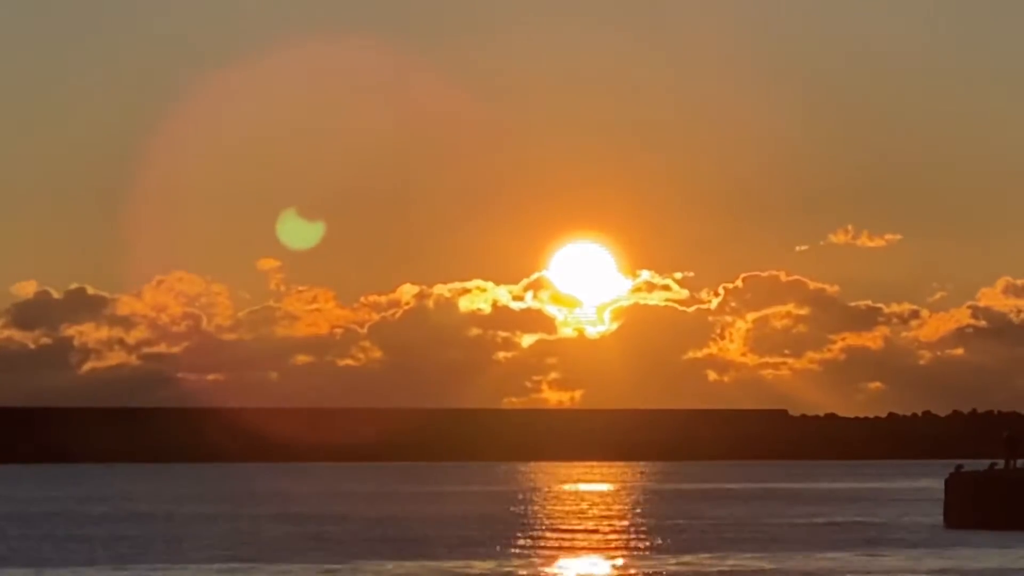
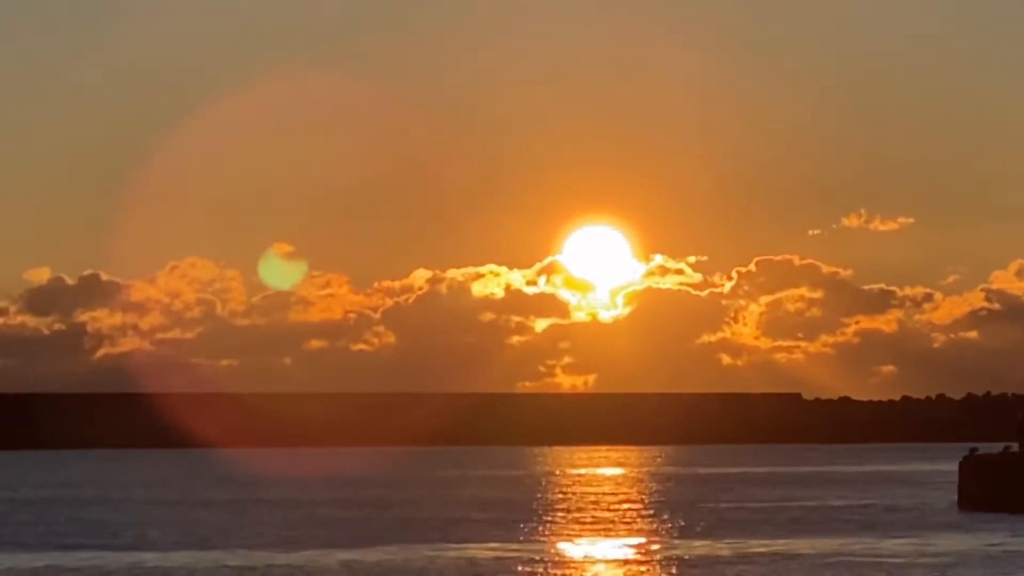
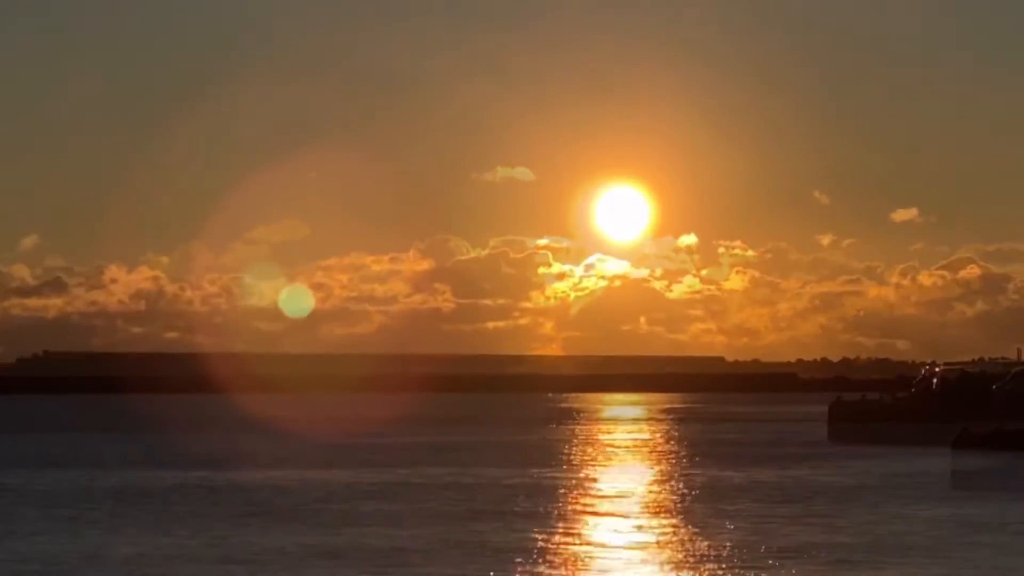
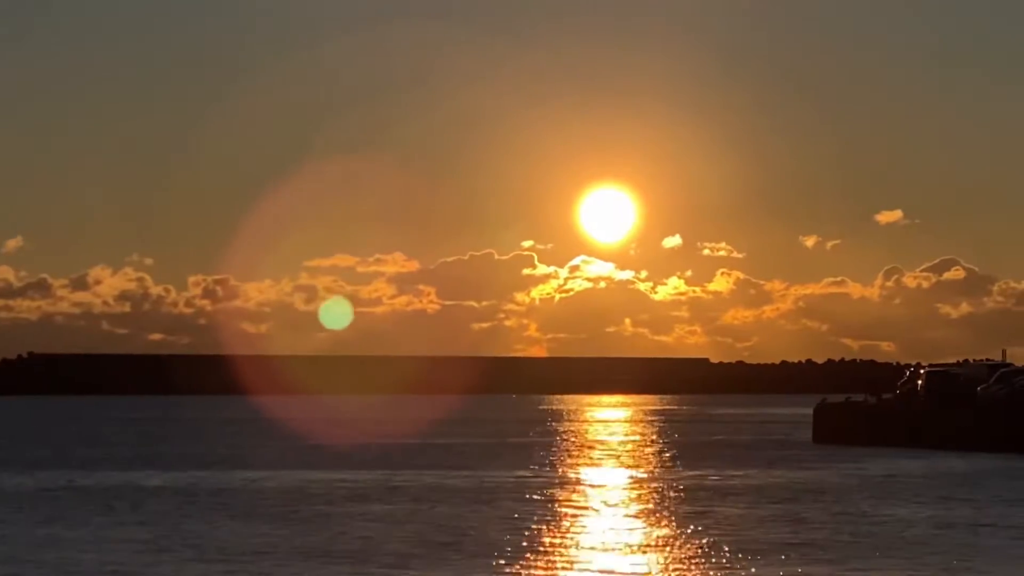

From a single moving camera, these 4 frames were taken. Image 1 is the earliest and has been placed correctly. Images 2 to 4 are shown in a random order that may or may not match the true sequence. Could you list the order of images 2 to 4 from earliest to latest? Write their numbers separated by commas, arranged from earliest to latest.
2, 3, 4
